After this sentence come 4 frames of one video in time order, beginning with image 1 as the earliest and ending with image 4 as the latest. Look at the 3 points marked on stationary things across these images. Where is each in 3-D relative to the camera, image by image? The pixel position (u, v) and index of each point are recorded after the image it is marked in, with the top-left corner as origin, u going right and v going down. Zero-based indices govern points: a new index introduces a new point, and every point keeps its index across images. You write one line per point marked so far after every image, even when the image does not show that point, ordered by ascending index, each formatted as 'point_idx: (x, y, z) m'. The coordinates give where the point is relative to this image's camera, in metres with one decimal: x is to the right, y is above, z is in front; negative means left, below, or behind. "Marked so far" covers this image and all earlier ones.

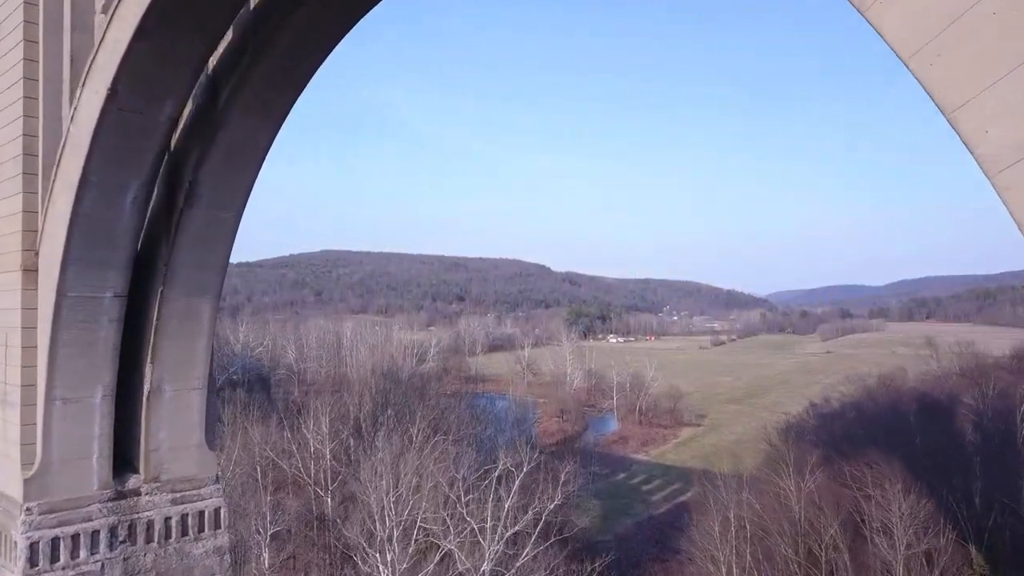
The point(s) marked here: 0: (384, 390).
0: (-3.2, -3.0, +17.0) m
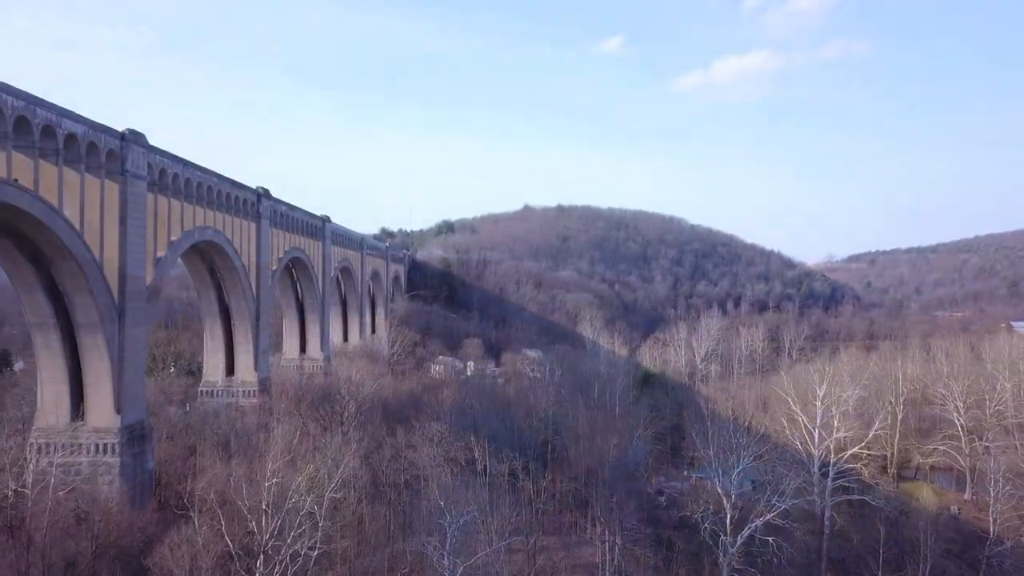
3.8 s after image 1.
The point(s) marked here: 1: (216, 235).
0: (-3.0, -3.0, +12.3) m
1: (-7.5, +1.3, +18.6) m
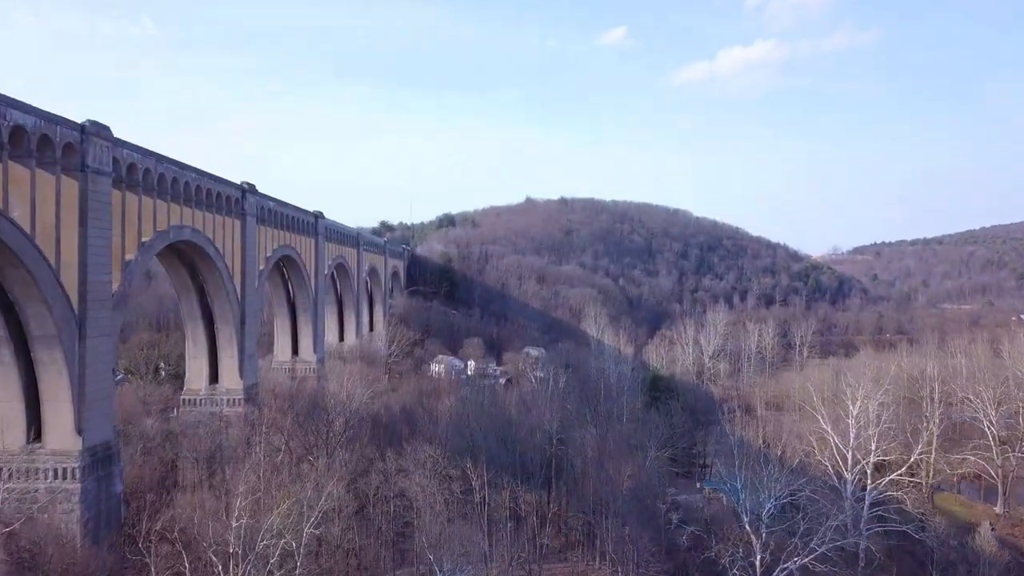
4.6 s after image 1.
0: (-3.0, -3.2, +11.0) m
1: (-7.5, +1.2, +17.2) m
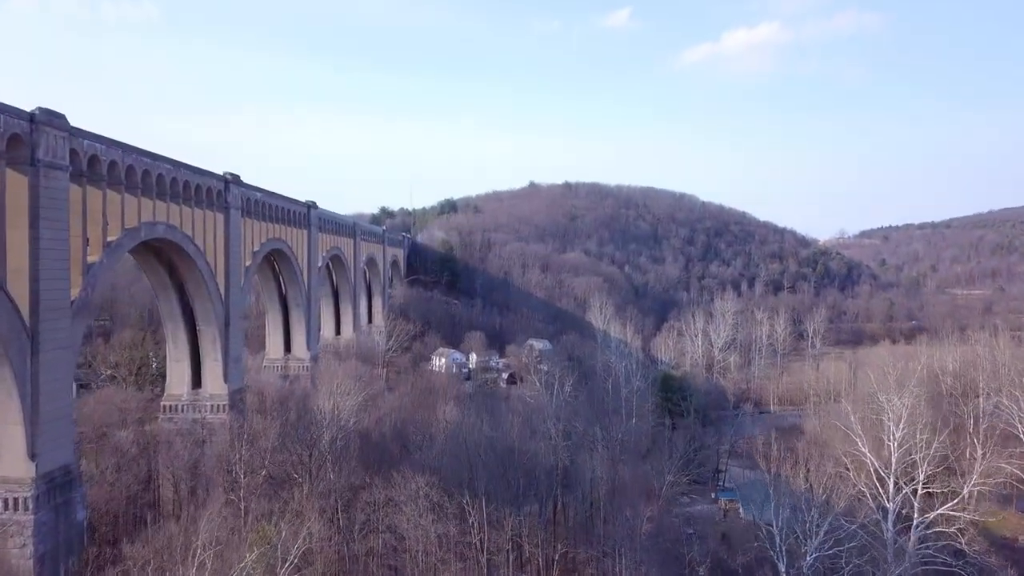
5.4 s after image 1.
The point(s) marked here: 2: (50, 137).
0: (-3.0, -3.4, +9.7) m
1: (-7.4, +1.2, +15.9) m
2: (-7.4, +2.4, +11.6) m
